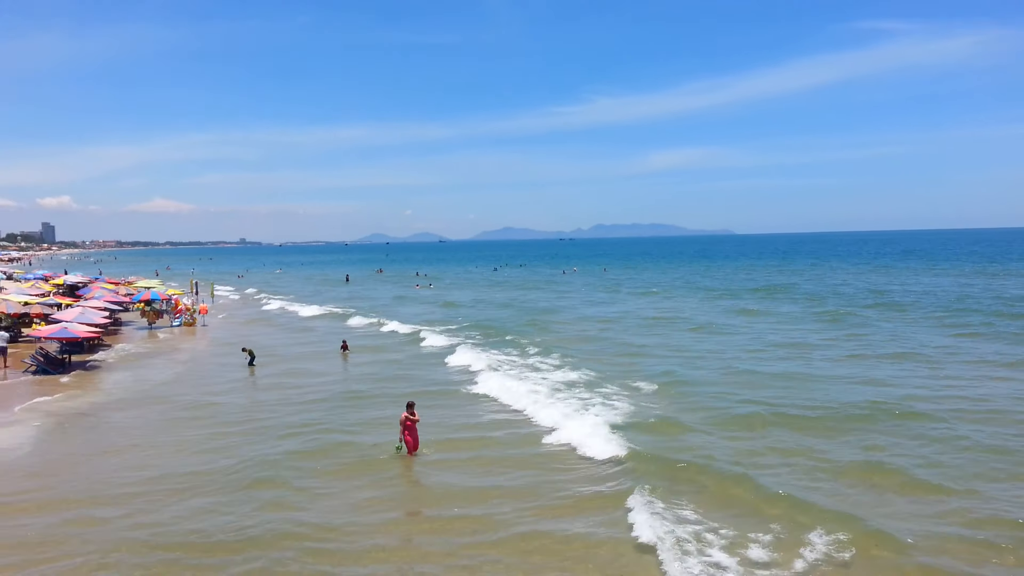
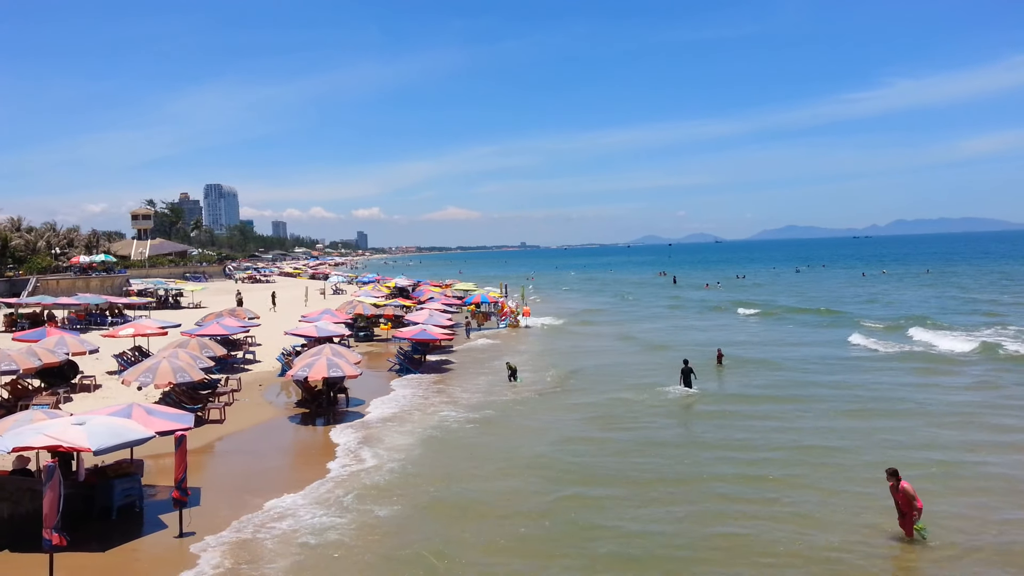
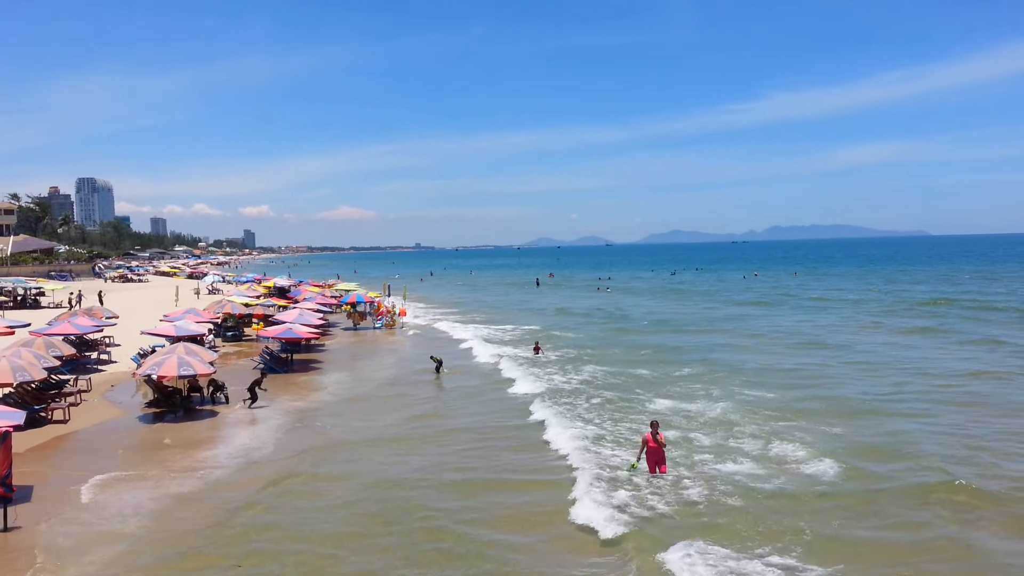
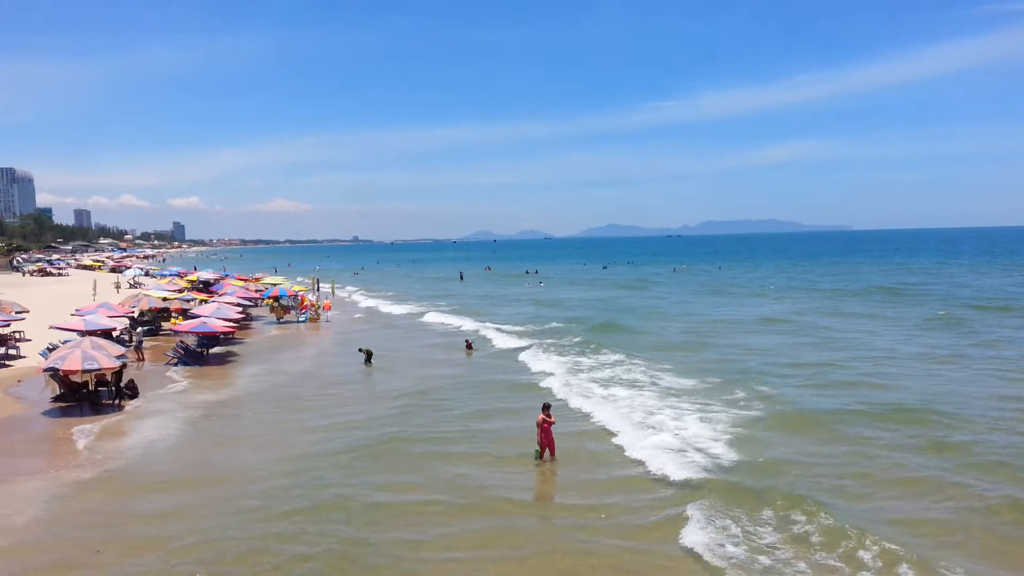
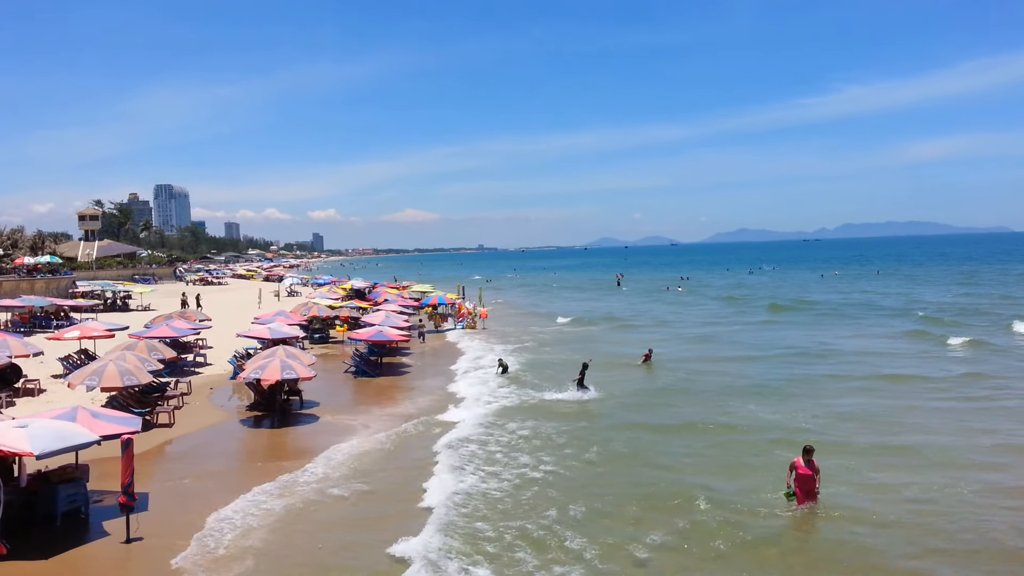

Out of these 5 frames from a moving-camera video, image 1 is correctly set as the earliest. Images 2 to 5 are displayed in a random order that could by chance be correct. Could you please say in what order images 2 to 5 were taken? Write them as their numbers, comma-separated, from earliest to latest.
4, 3, 5, 2
